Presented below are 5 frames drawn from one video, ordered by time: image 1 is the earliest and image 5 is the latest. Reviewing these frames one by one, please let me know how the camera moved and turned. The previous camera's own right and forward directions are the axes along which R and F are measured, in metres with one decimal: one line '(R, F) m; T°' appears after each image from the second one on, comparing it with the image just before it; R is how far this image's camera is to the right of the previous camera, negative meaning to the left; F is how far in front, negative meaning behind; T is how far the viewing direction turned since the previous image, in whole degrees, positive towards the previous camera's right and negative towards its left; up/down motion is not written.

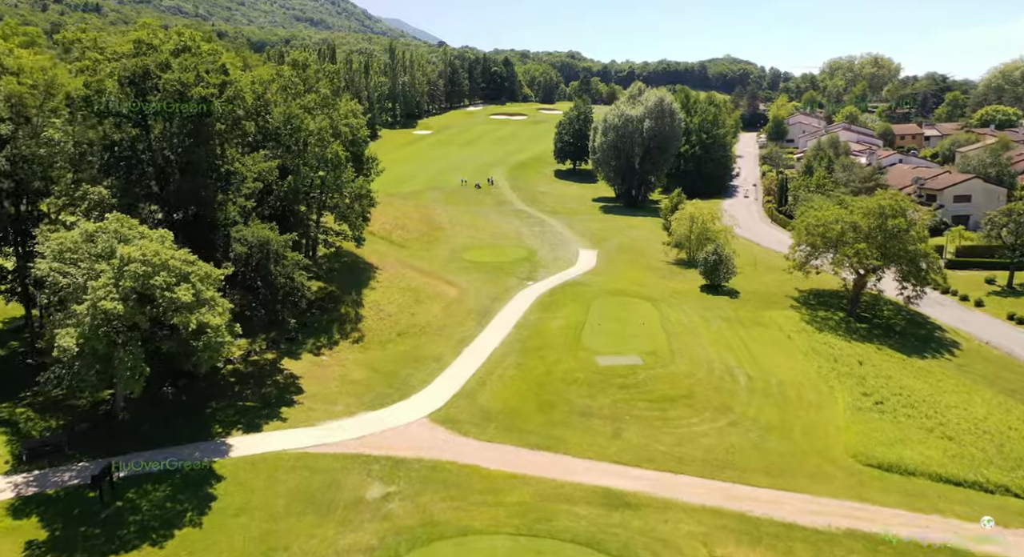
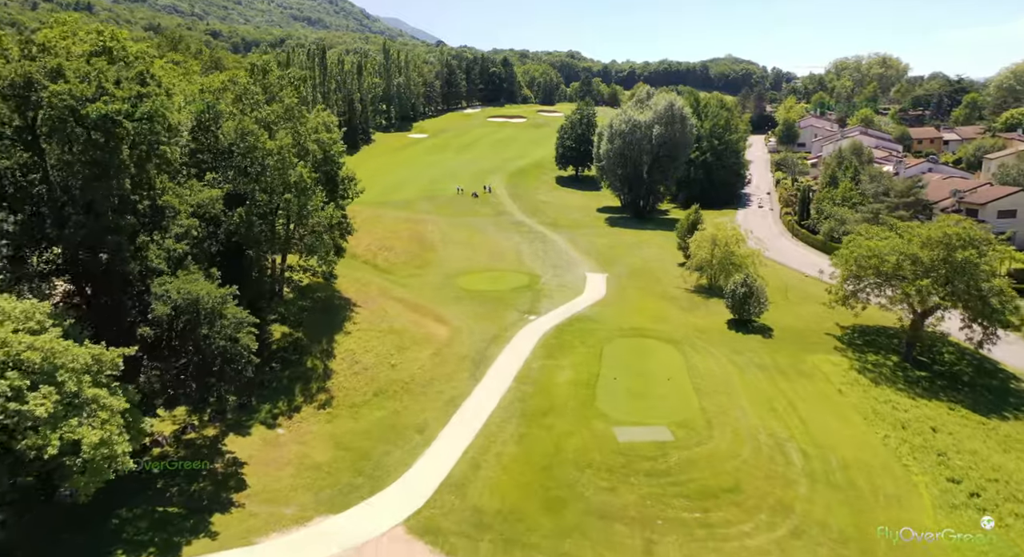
(0.0, +6.0) m; 0°
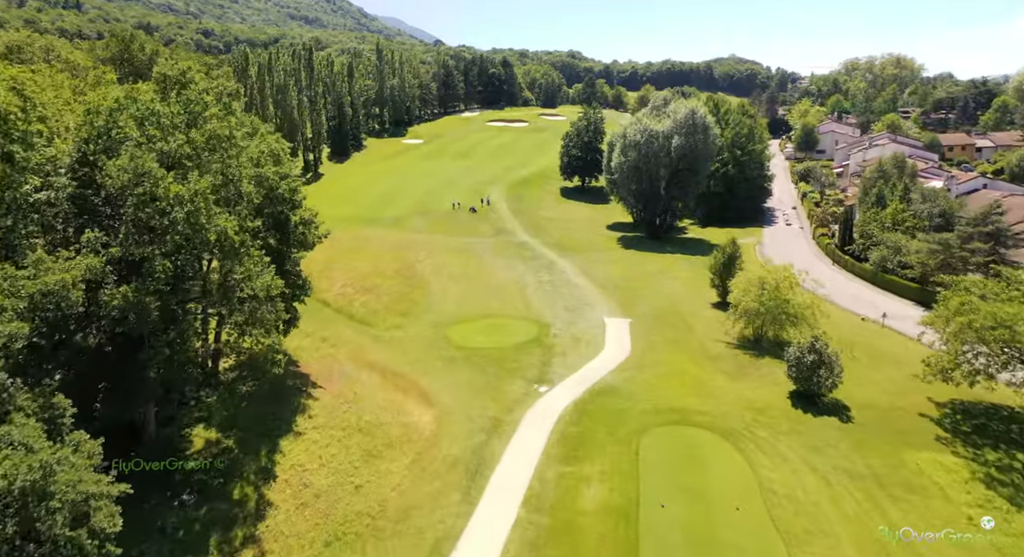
(-0.3, +8.7) m; 0°
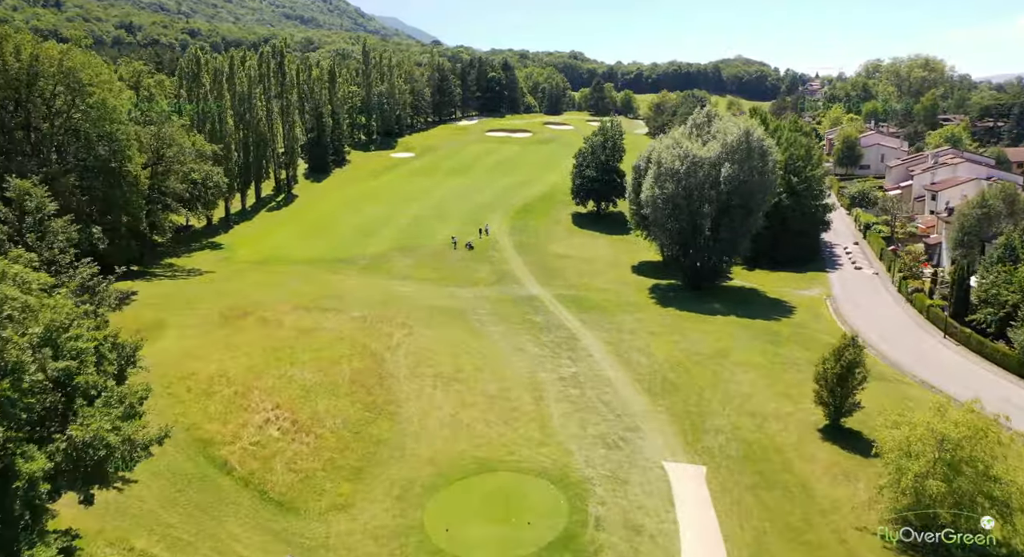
(-0.6, +15.6) m; 0°
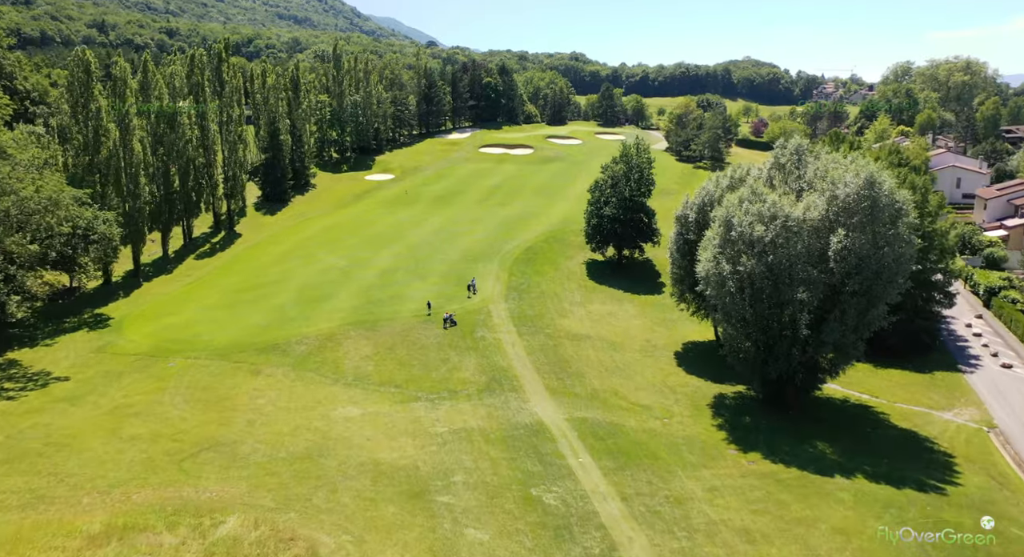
(+0.2, +20.8) m; 0°
